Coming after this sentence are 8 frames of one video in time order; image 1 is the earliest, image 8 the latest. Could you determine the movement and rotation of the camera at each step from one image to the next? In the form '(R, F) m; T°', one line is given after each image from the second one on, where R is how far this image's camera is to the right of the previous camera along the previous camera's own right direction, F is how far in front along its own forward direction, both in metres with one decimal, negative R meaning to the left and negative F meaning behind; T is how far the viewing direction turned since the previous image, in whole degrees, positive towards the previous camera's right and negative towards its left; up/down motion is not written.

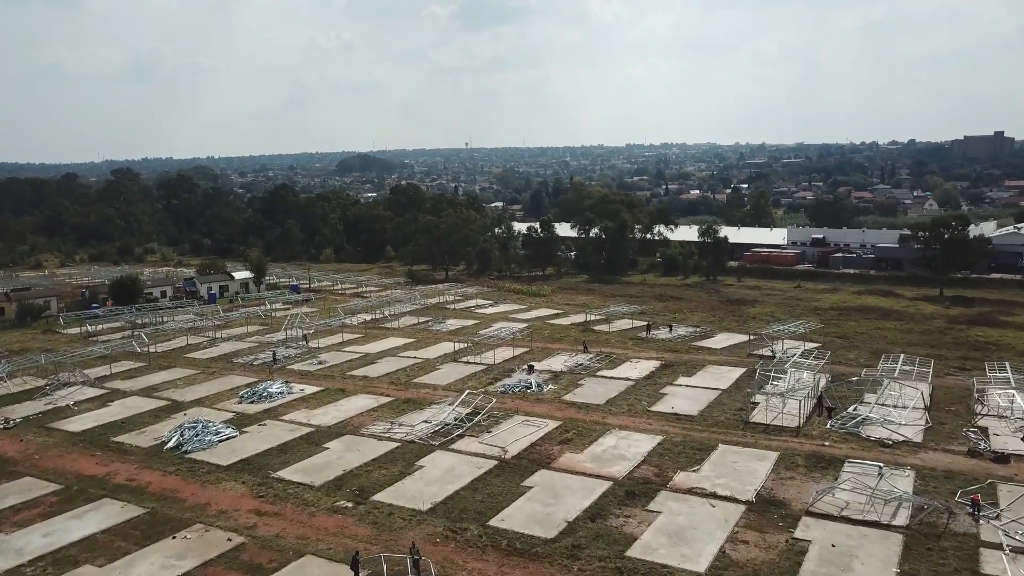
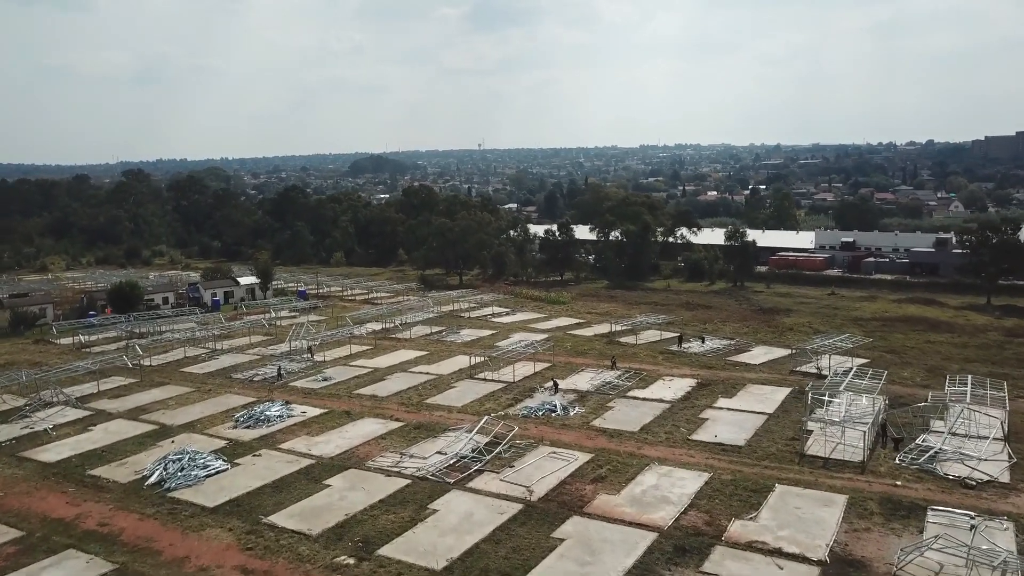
(-0.2, +2.0) m; -1°
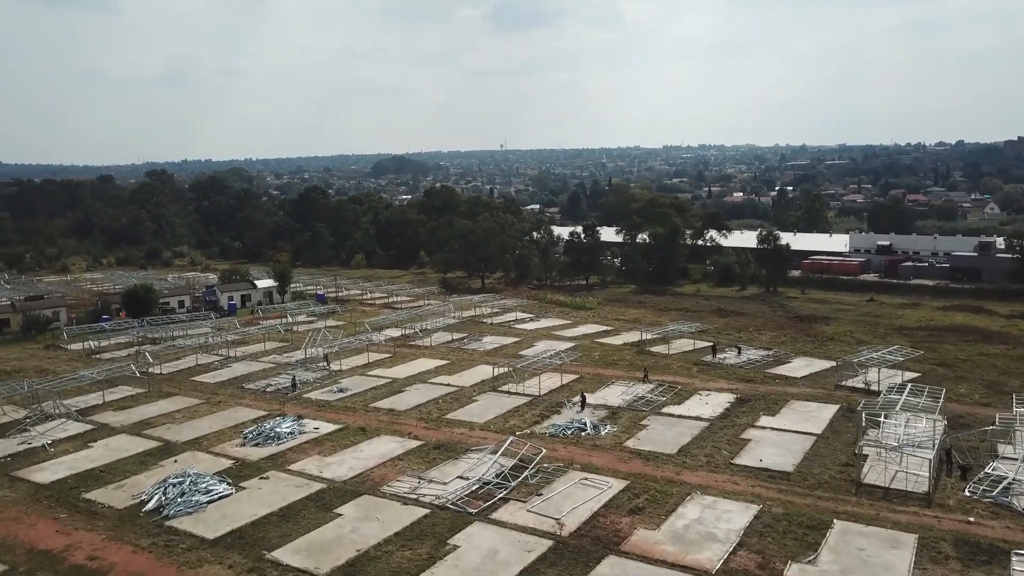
(-0.1, +1.3) m; -2°
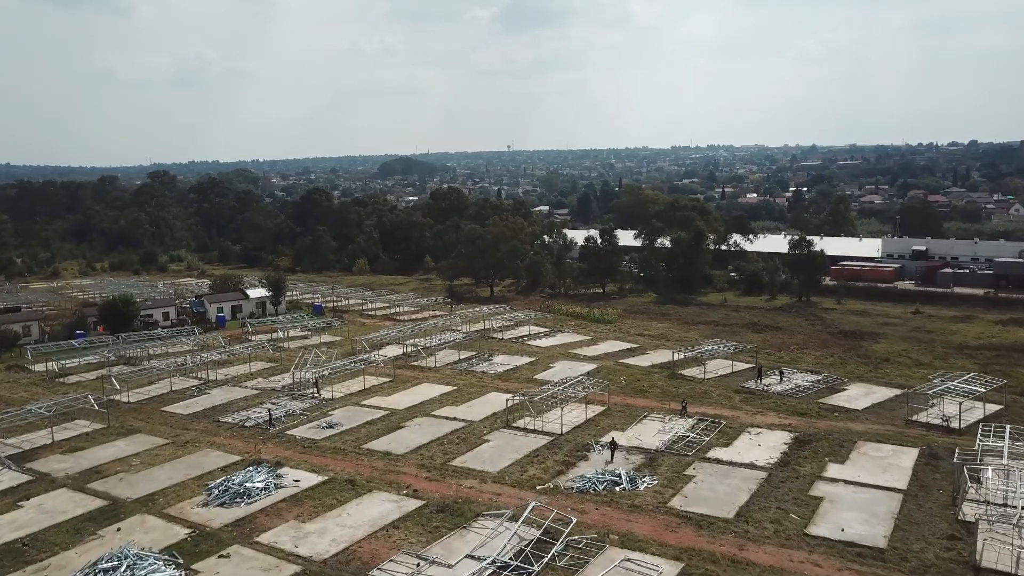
(-0.2, +3.0) m; 0°
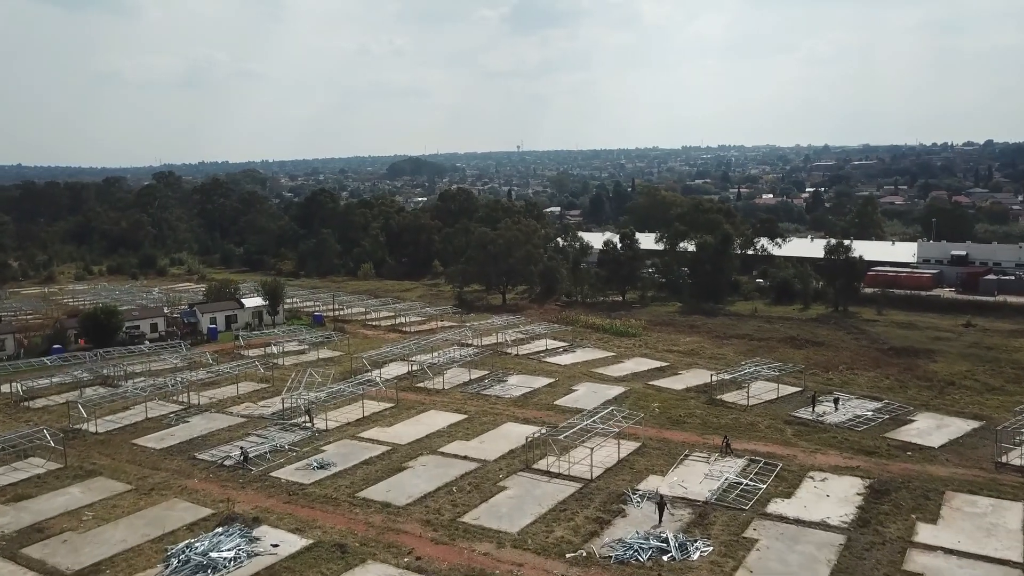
(-0.2, +2.7) m; -1°
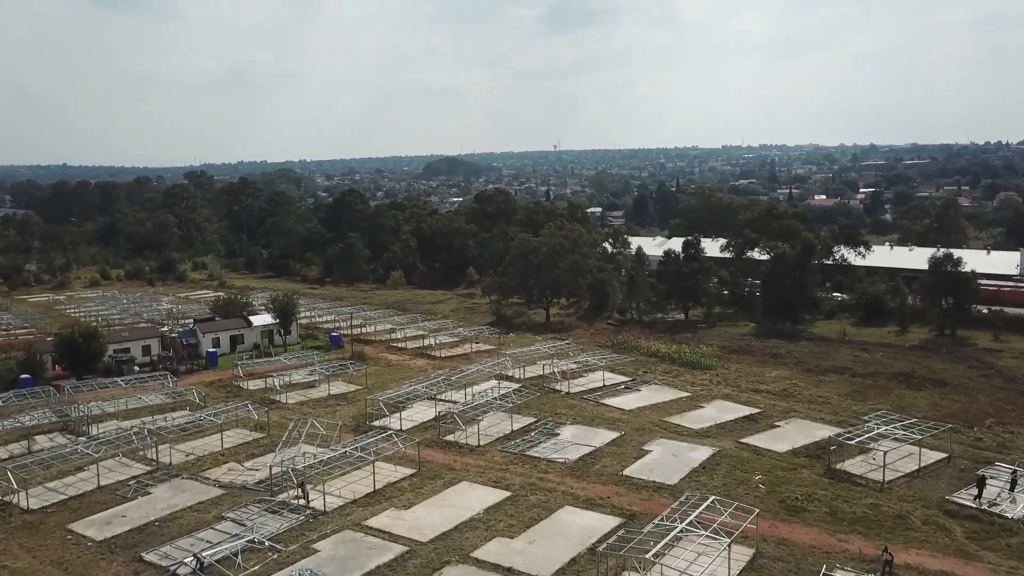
(-0.4, +4.9) m; -2°
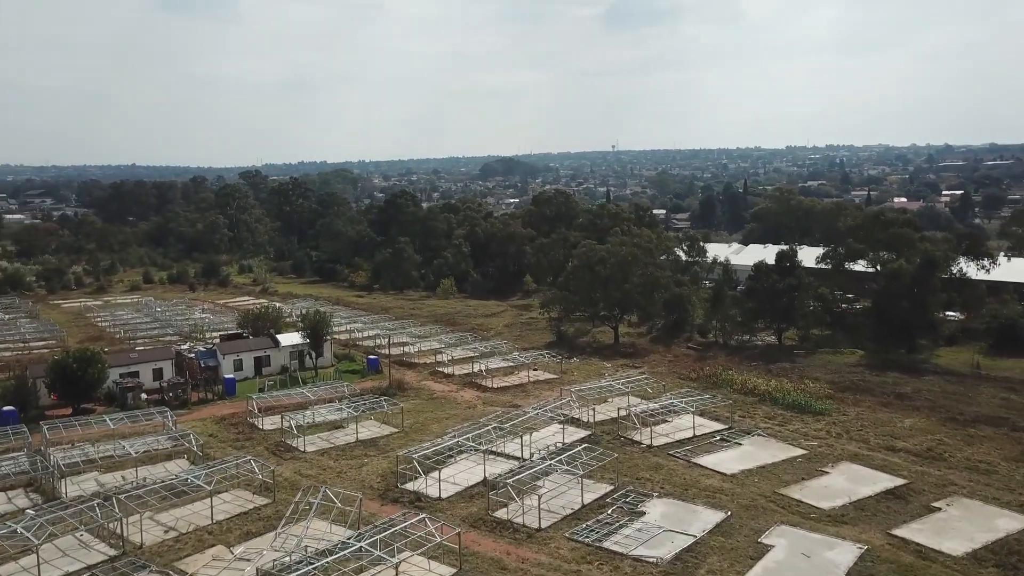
(-0.3, +4.3) m; -4°
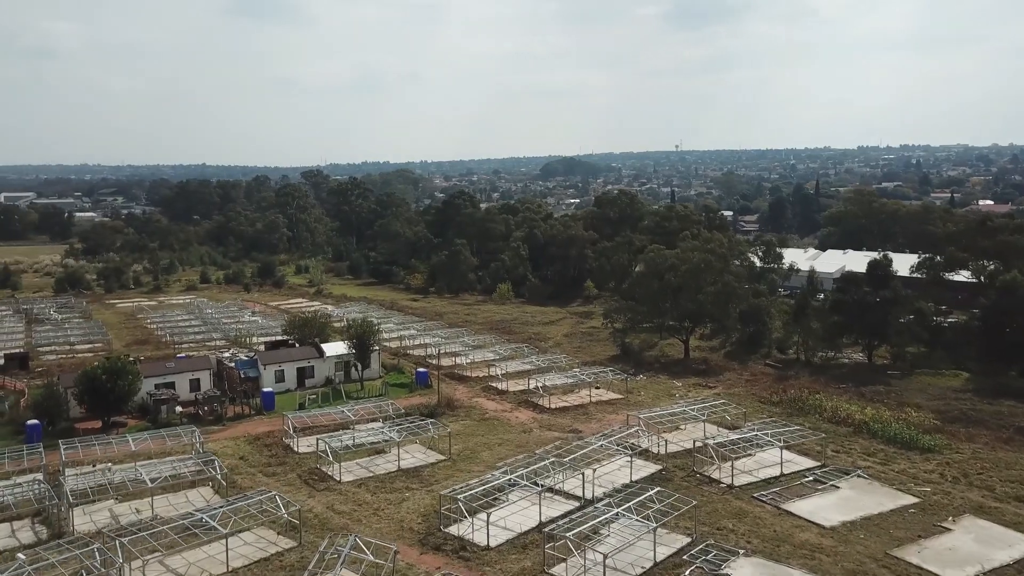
(-0.1, +2.2) m; -4°
